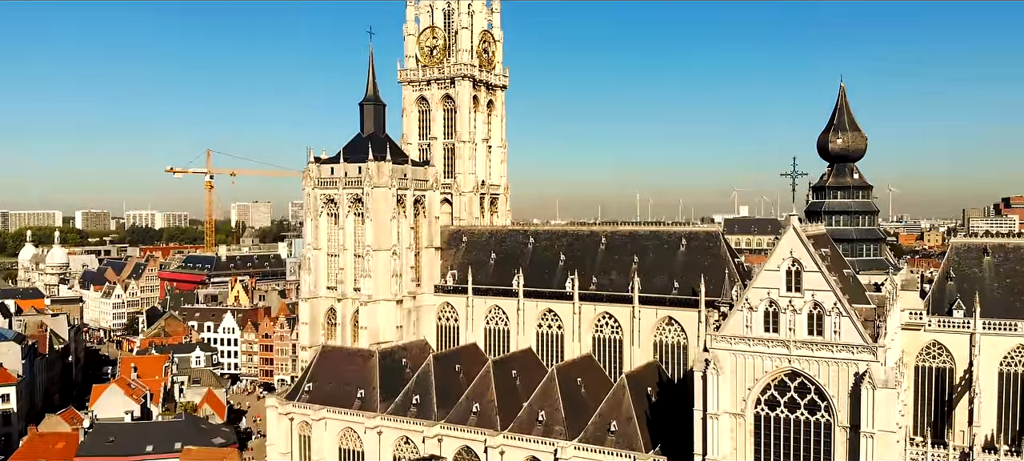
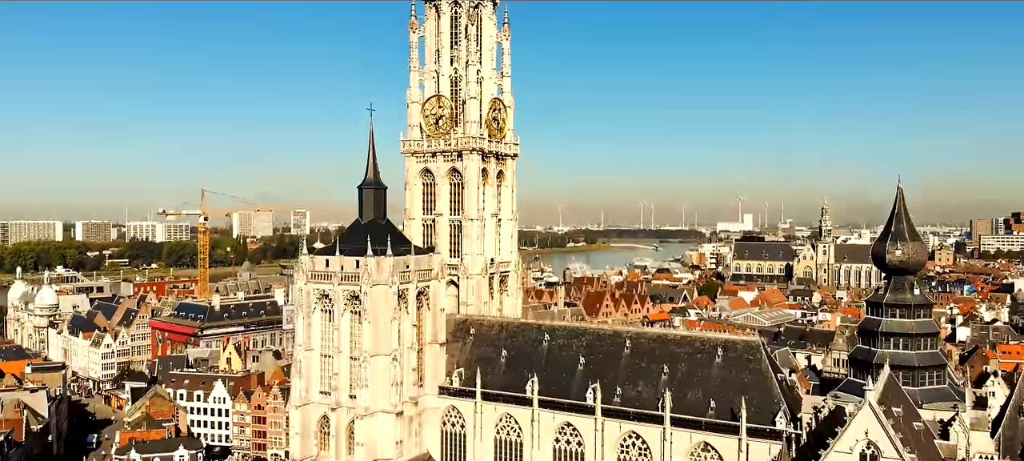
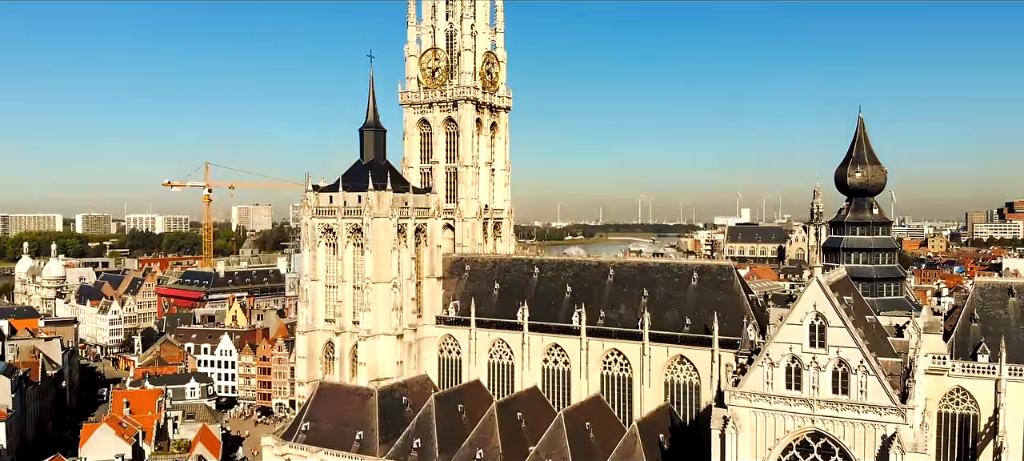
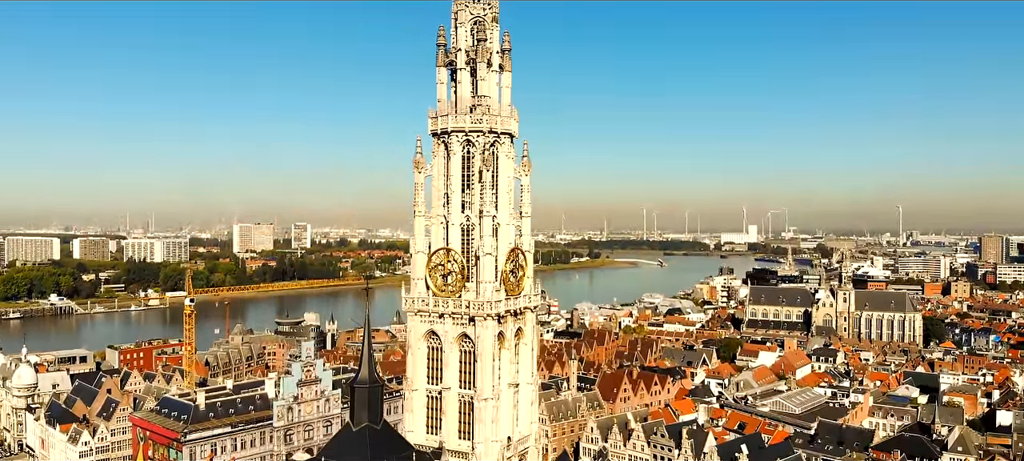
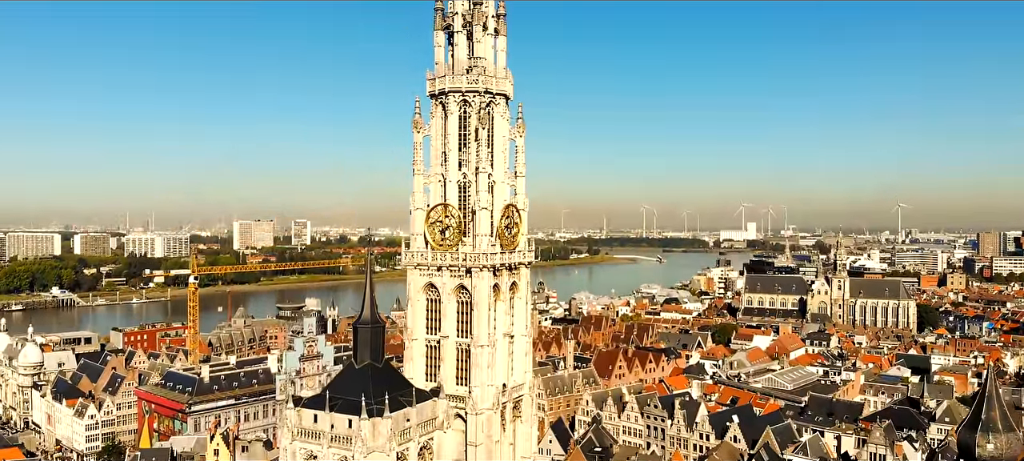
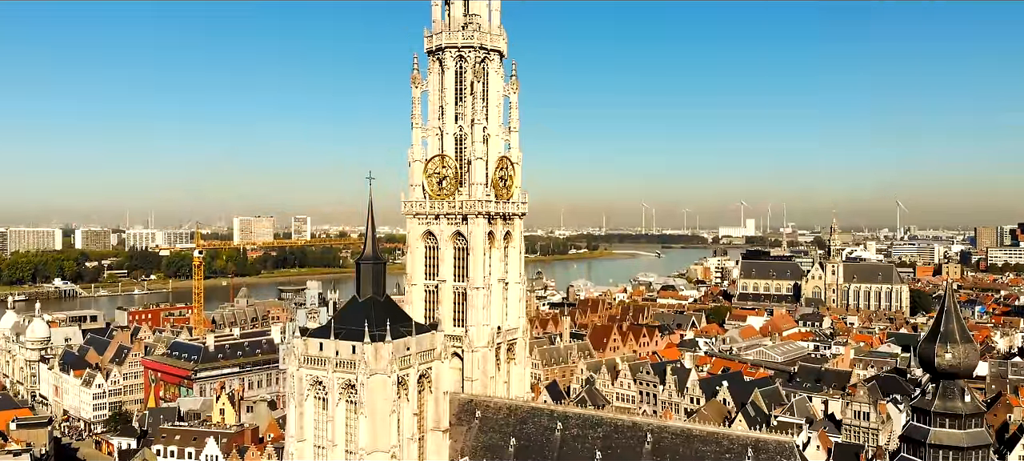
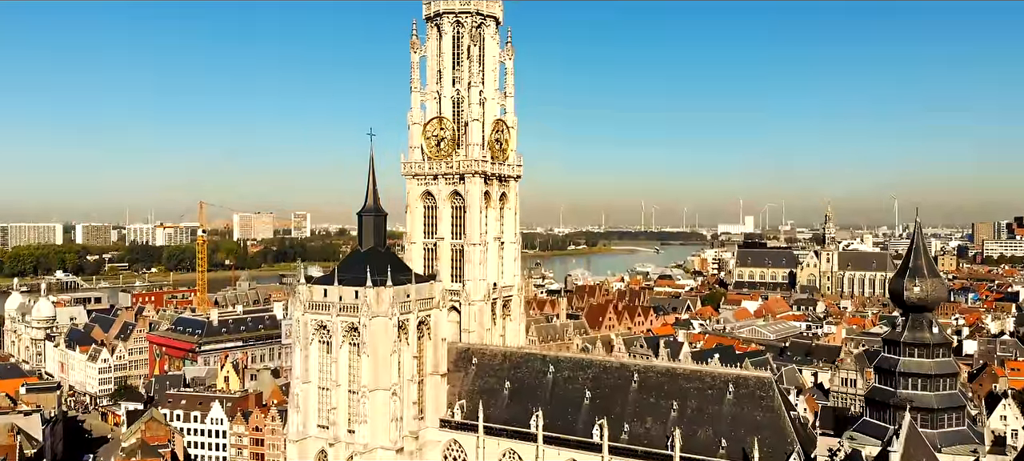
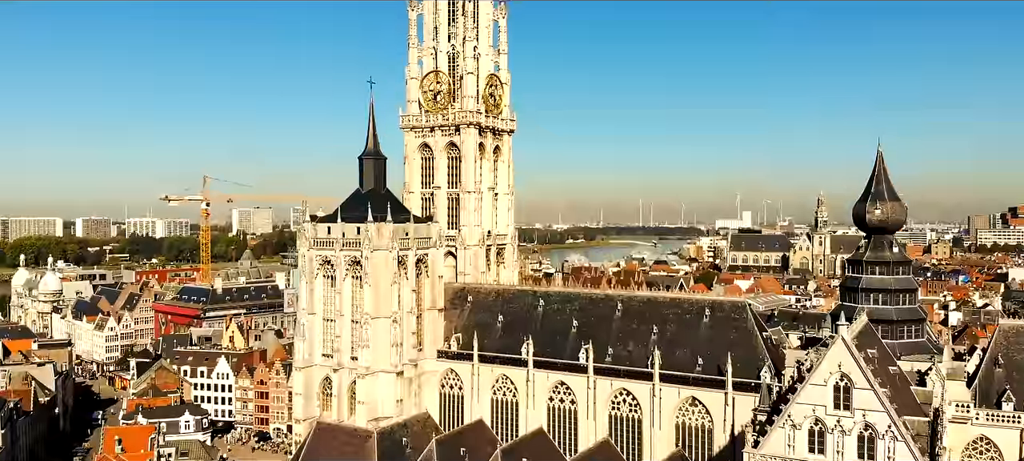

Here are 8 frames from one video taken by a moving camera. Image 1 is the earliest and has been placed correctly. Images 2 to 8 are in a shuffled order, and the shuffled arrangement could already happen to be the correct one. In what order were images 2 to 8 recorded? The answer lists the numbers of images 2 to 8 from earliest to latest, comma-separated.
3, 8, 2, 7, 6, 5, 4
